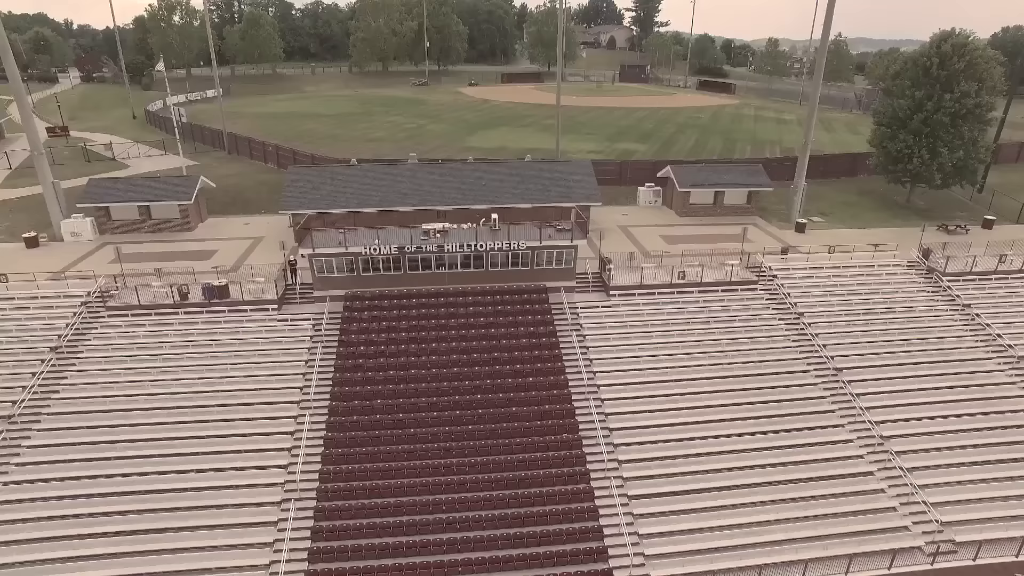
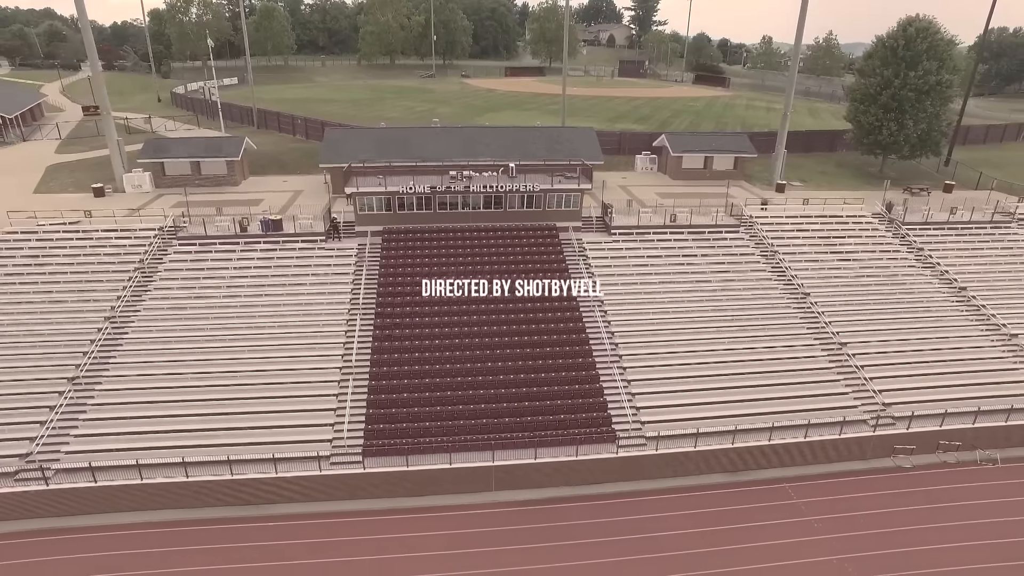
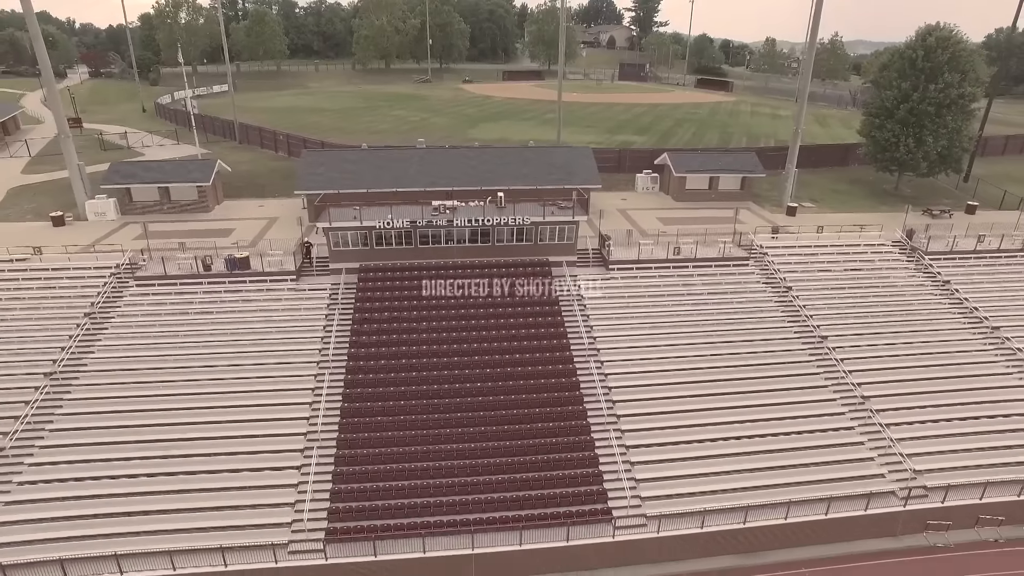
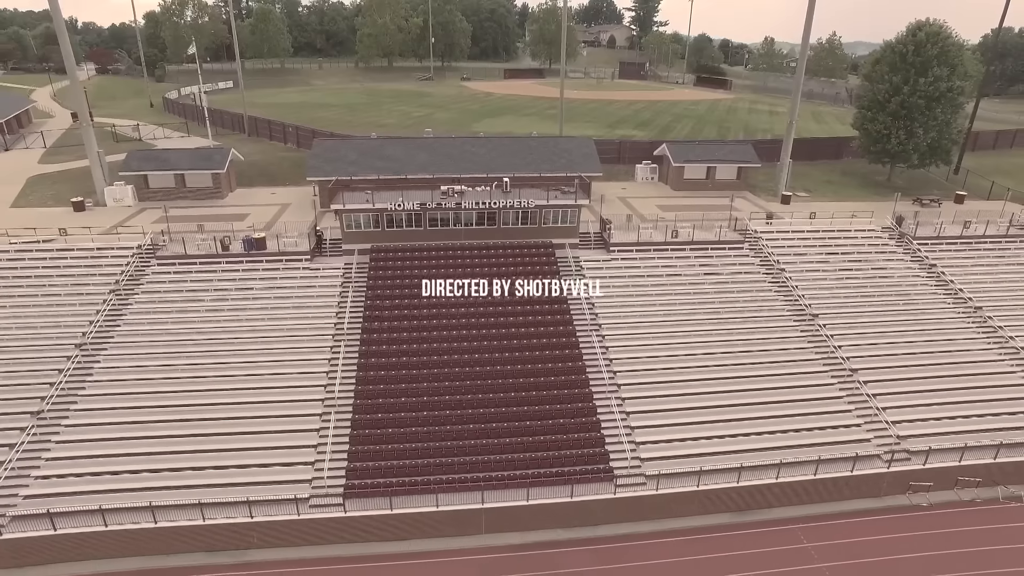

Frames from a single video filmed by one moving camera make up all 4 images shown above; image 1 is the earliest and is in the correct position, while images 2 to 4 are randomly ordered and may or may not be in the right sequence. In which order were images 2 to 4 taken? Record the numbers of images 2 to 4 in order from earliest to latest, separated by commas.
3, 4, 2
